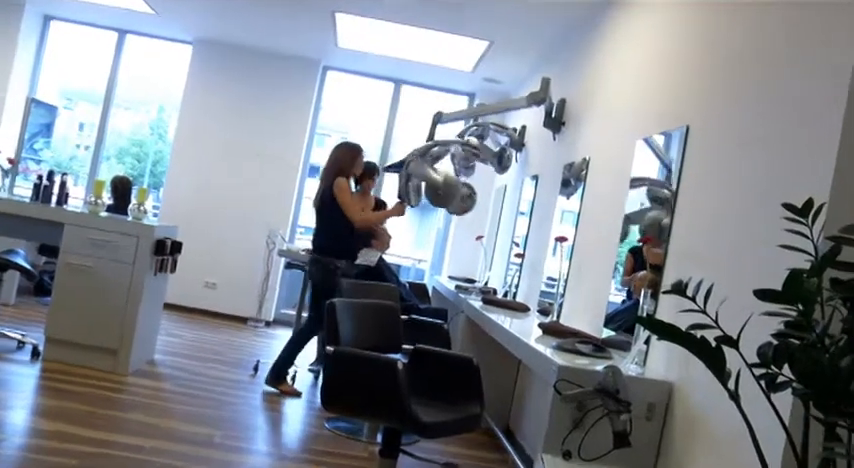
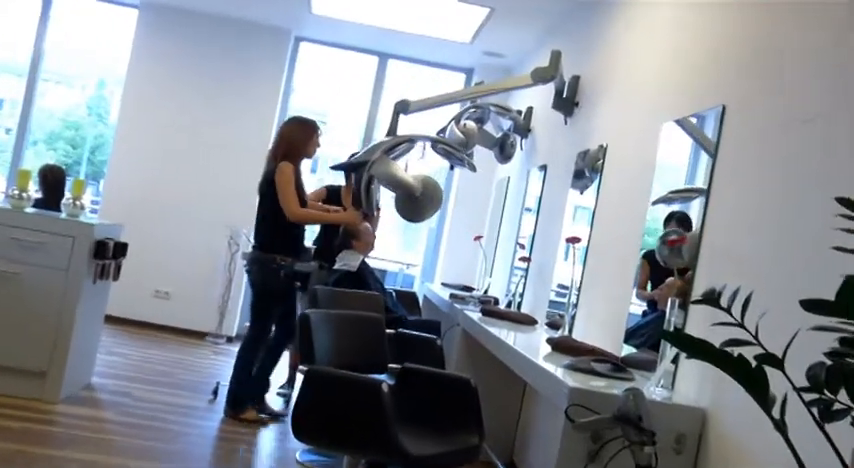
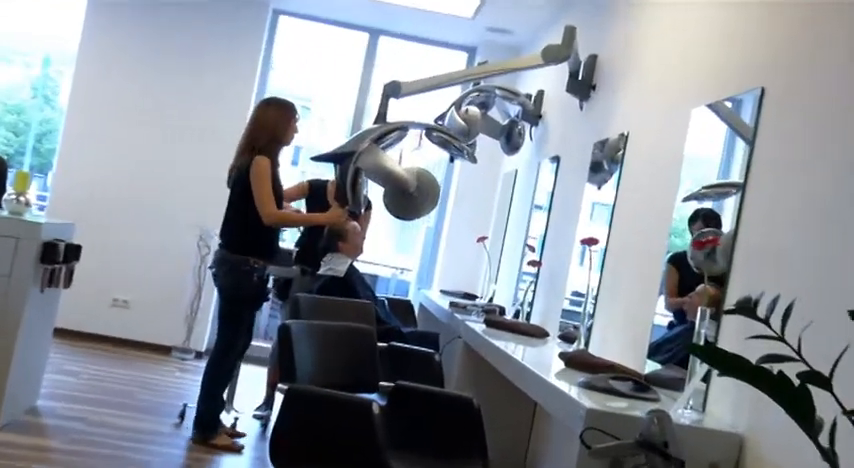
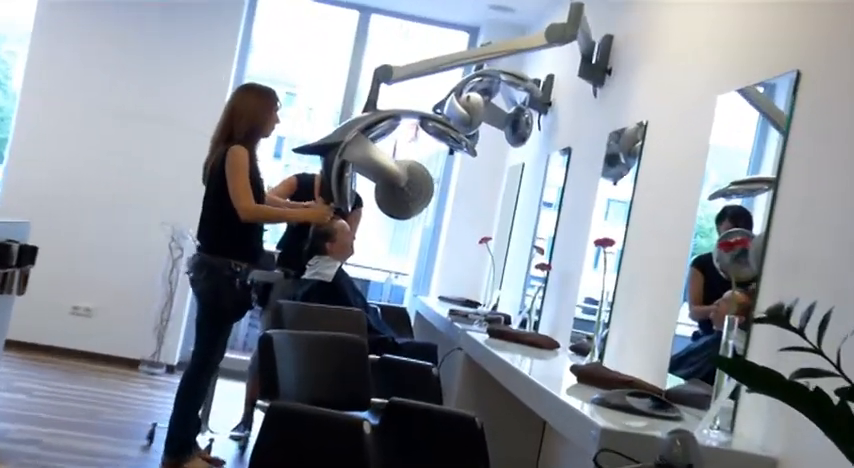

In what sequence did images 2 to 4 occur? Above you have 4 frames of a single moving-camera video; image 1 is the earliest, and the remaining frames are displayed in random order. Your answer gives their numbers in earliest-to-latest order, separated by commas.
2, 3, 4
